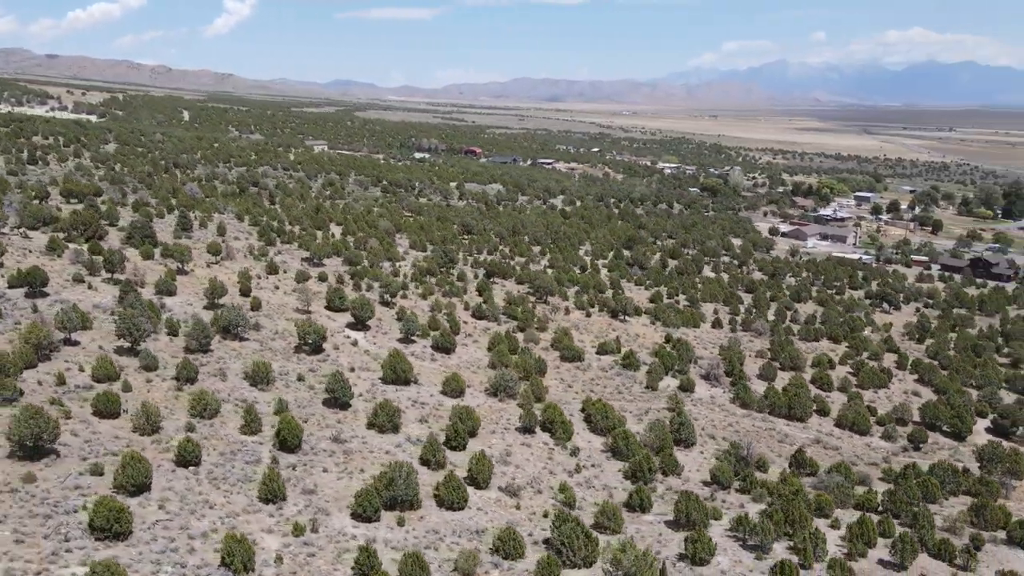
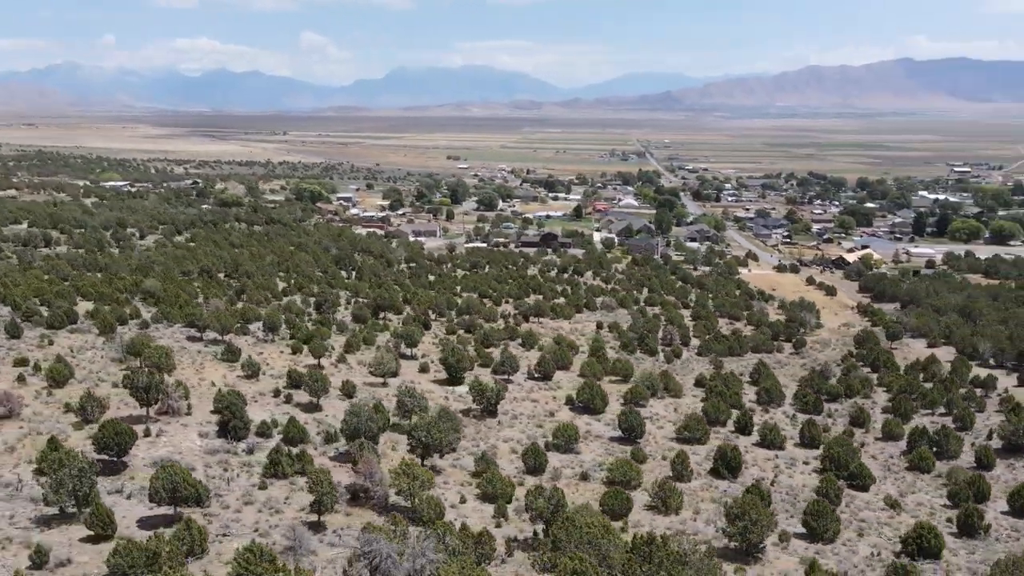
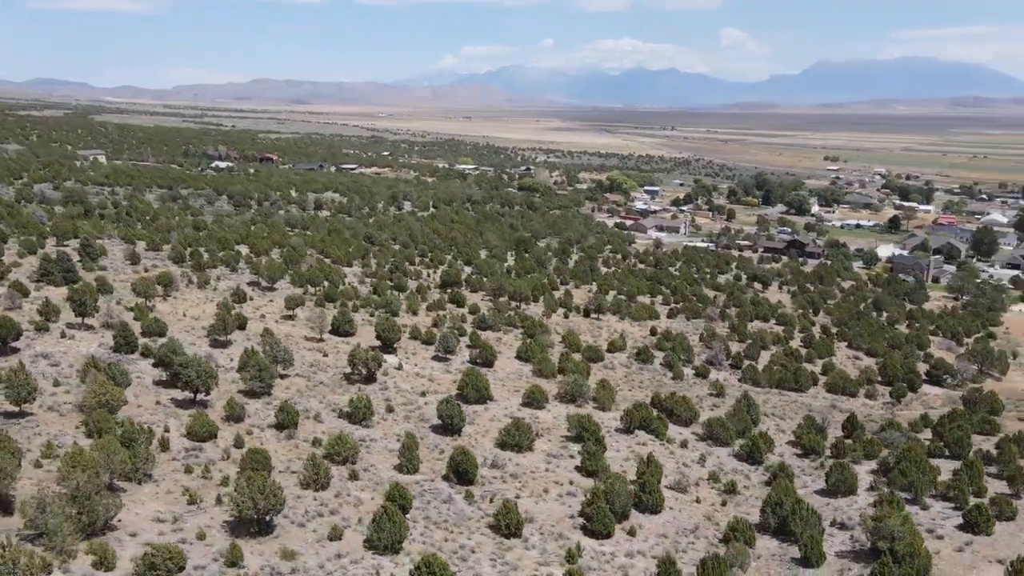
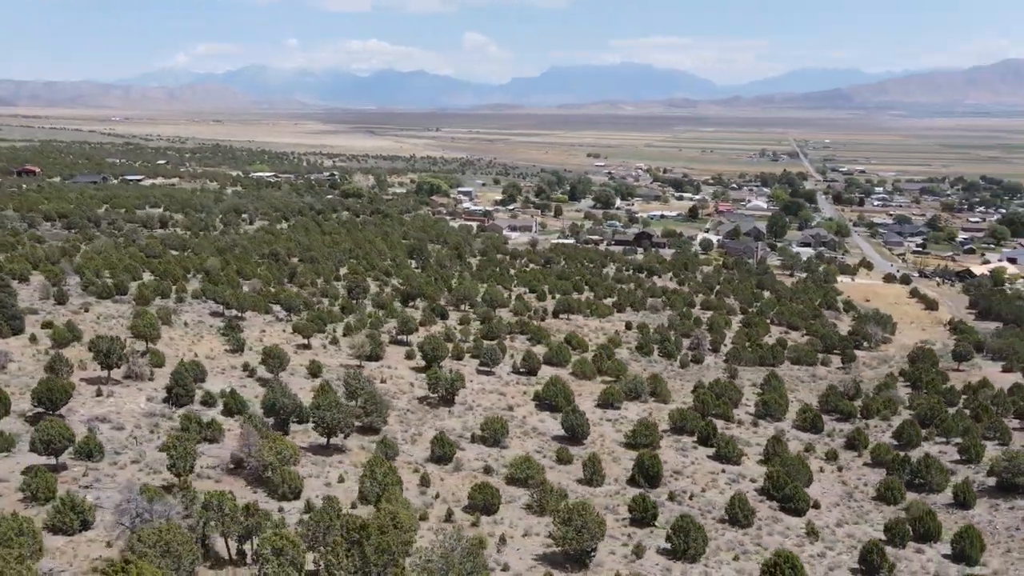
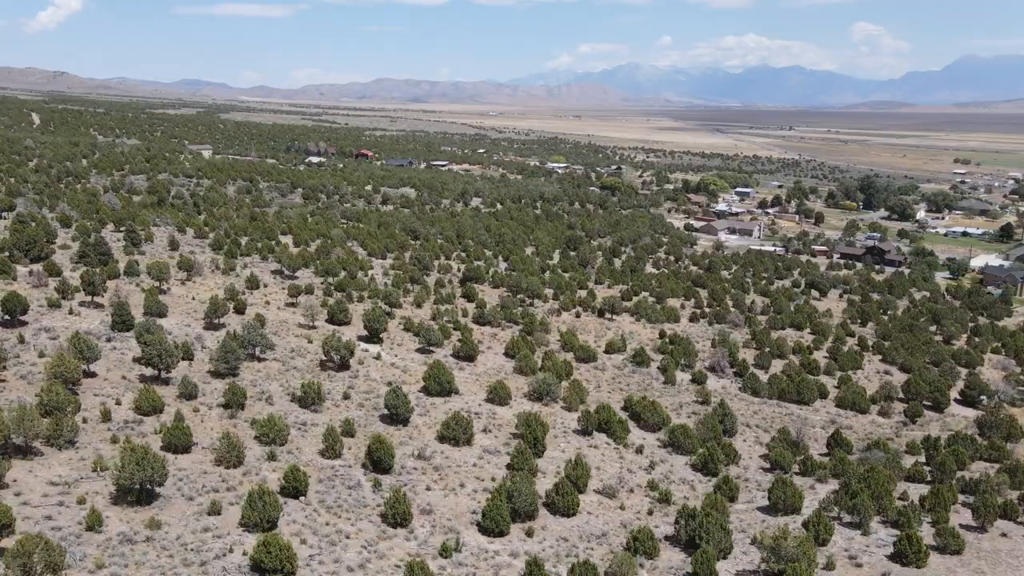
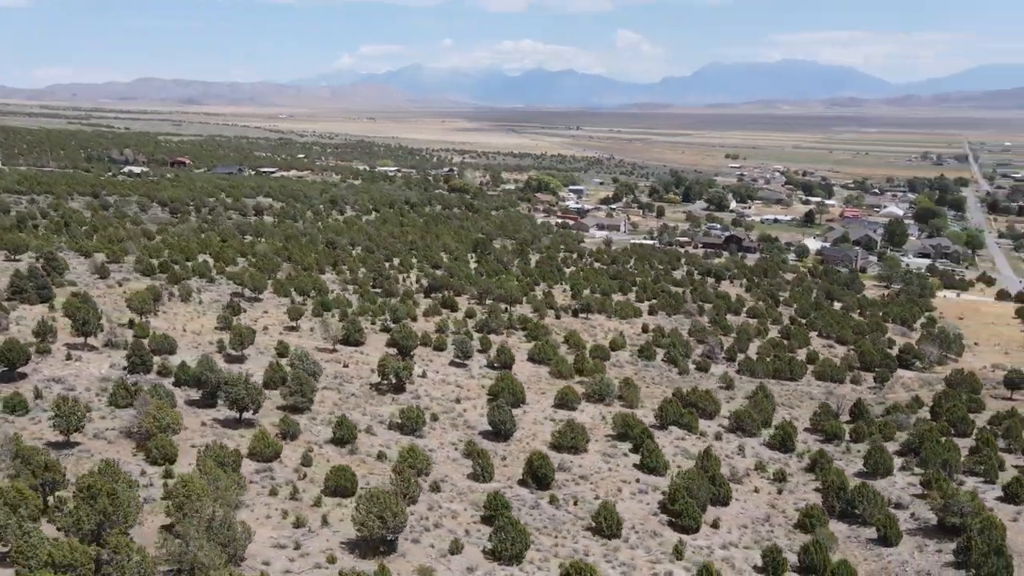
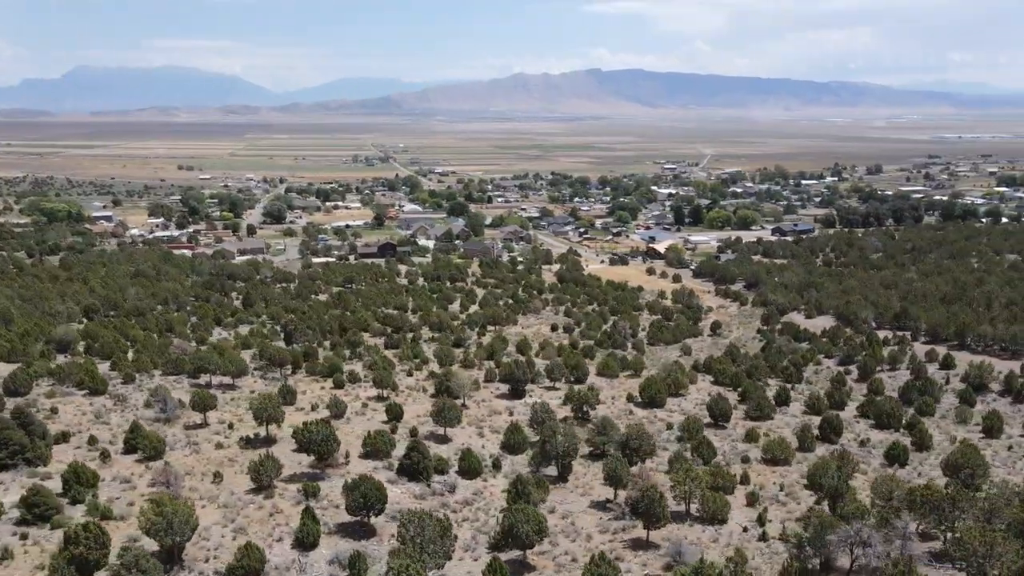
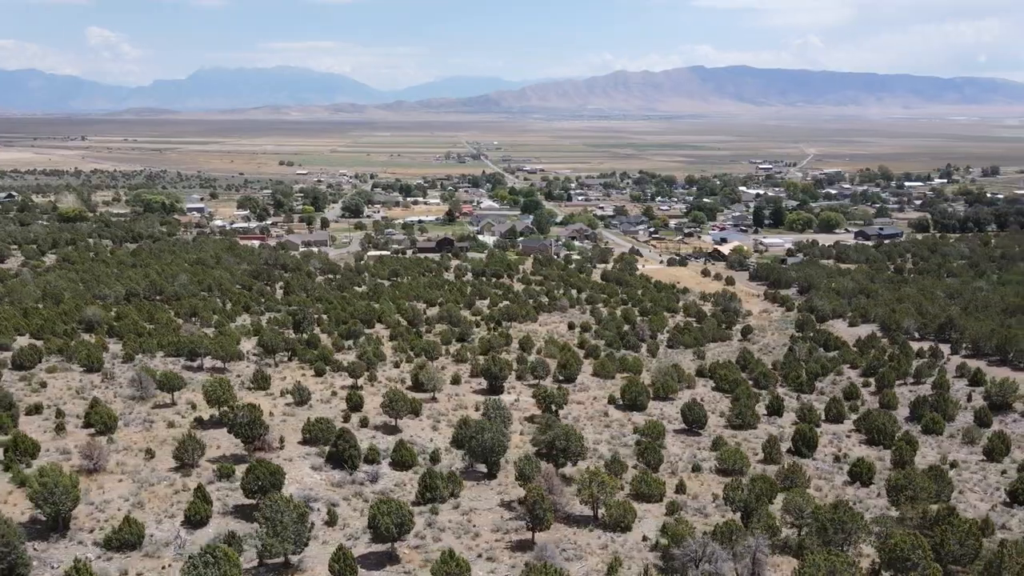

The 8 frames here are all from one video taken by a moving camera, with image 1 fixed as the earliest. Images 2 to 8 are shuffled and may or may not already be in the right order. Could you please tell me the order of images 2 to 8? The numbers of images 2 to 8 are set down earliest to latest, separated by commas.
5, 3, 6, 4, 2, 8, 7
